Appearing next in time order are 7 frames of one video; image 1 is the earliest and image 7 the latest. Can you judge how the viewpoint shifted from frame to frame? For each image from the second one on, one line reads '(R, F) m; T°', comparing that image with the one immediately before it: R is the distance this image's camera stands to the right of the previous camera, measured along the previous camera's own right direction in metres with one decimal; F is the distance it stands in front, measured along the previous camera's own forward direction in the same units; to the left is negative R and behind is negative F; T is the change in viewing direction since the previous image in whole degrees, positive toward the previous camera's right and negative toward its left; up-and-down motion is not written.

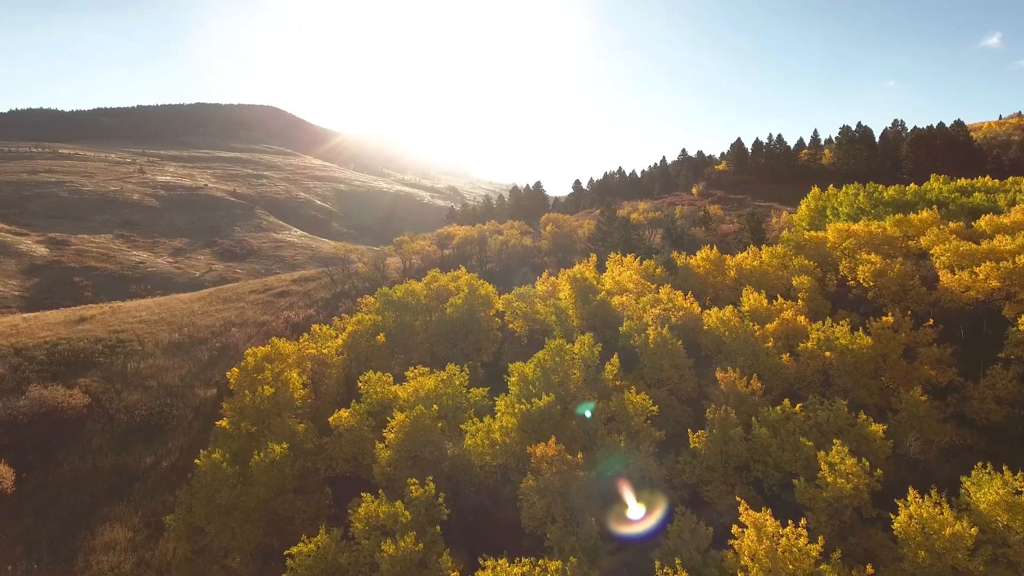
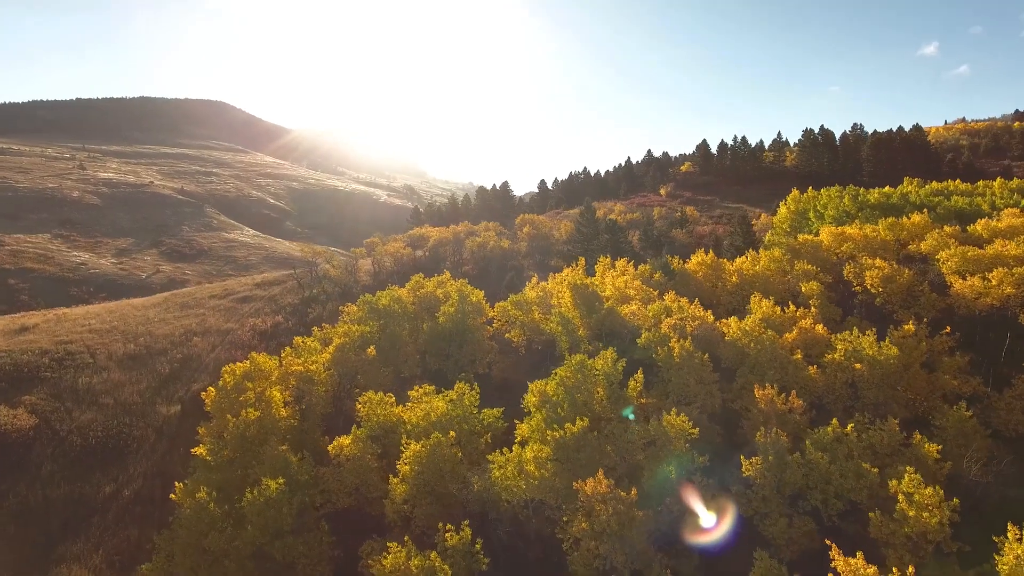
(-3.4, +3.4) m; +4°
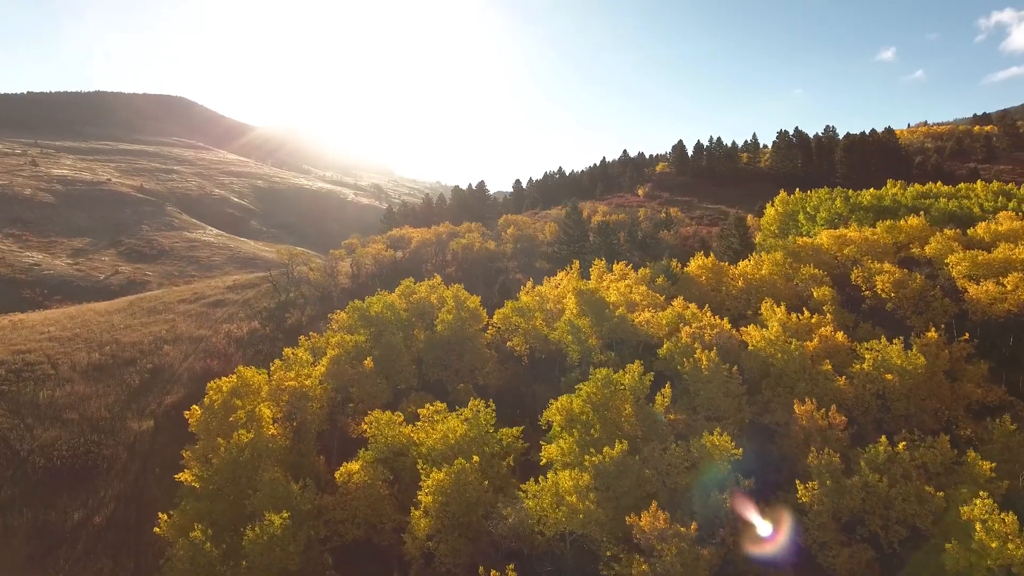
(-2.7, +2.7) m; +3°
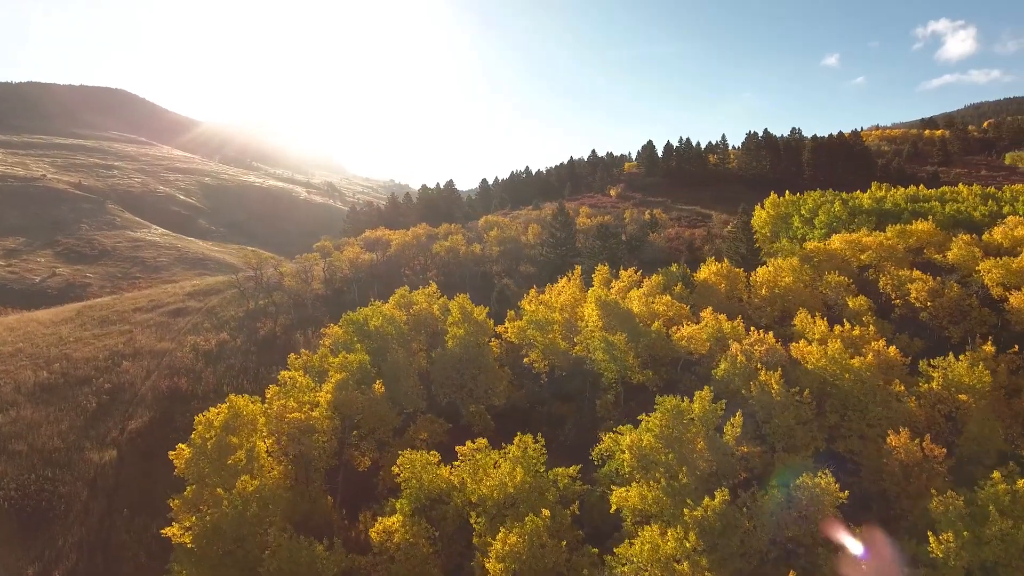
(-4.5, +4.7) m; +4°
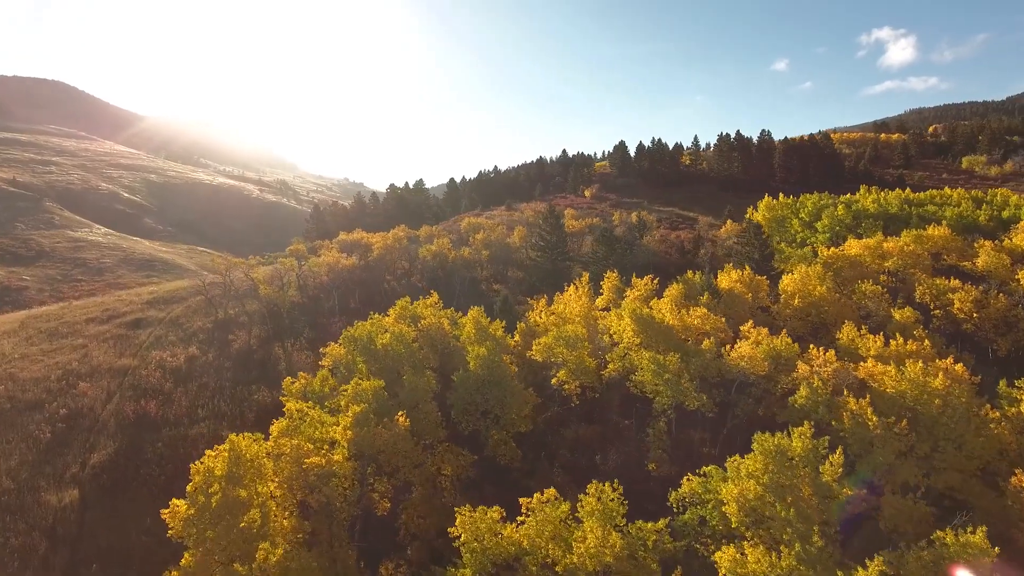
(-4.5, +4.8) m; +4°
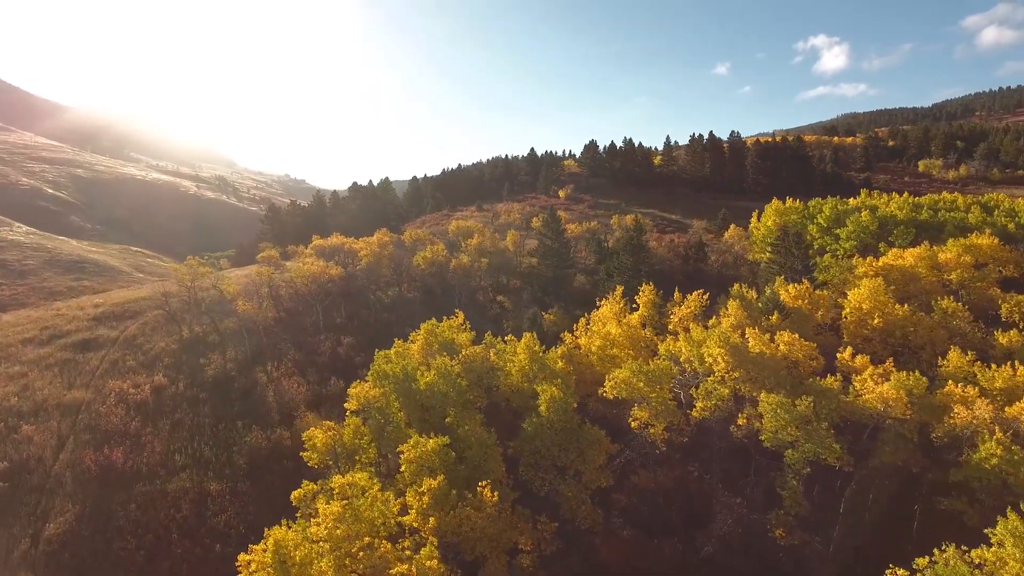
(-6.8, +7.4) m; +5°
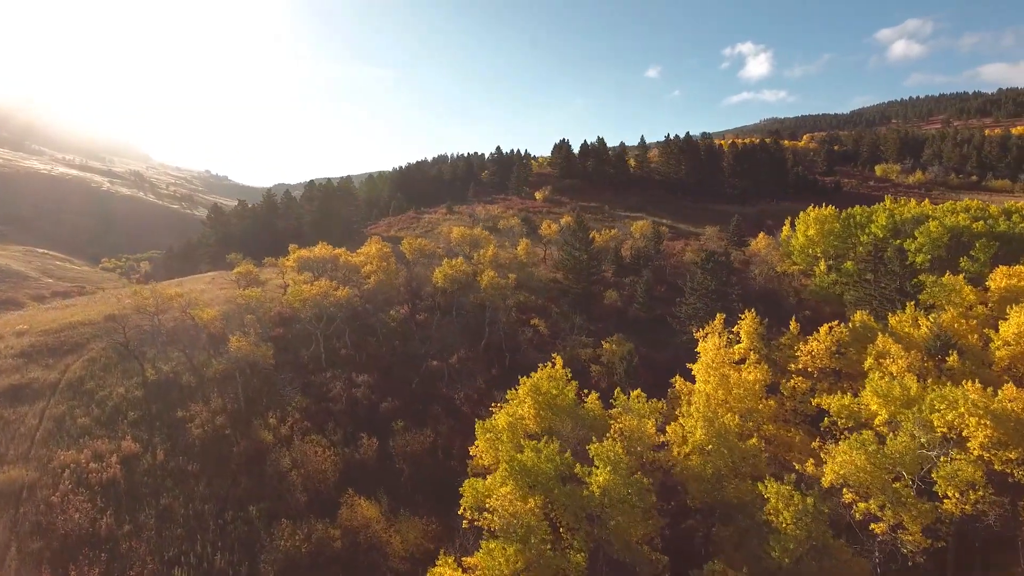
(-10.1, +11.4) m; +6°
